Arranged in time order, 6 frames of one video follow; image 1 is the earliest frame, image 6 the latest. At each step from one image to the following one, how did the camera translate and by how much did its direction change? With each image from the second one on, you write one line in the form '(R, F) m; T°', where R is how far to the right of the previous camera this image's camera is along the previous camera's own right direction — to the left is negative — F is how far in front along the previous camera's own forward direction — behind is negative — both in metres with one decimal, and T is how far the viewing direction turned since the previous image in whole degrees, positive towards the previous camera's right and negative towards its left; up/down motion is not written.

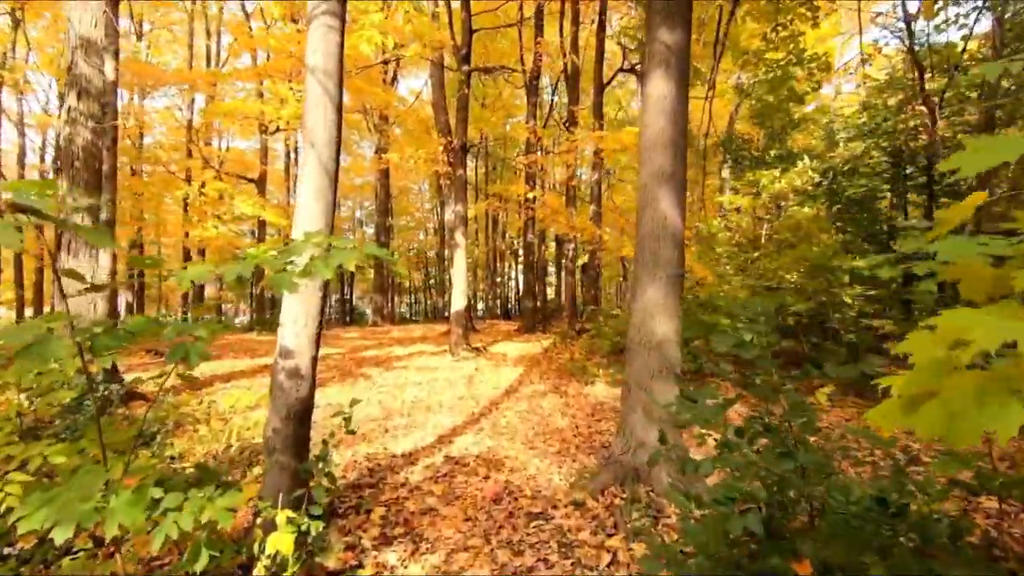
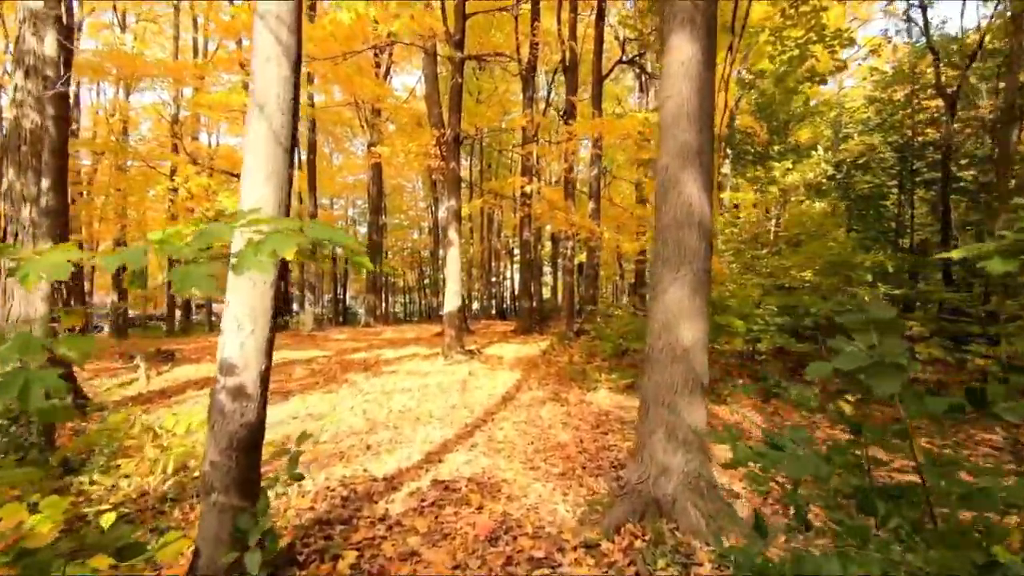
(0.0, +0.7) m; +1°
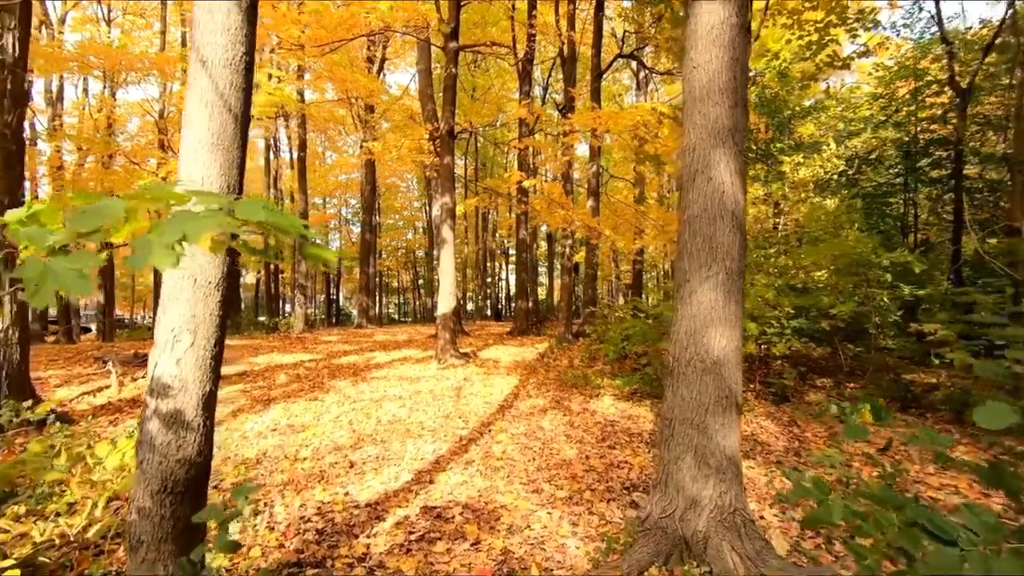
(0.0, +0.5) m; +1°
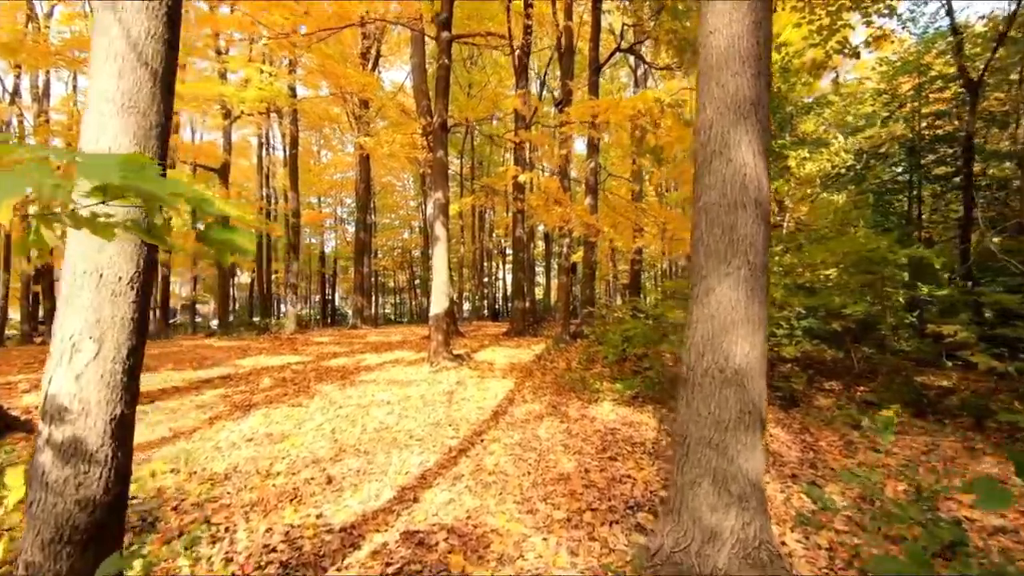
(0.0, +0.4) m; 0°
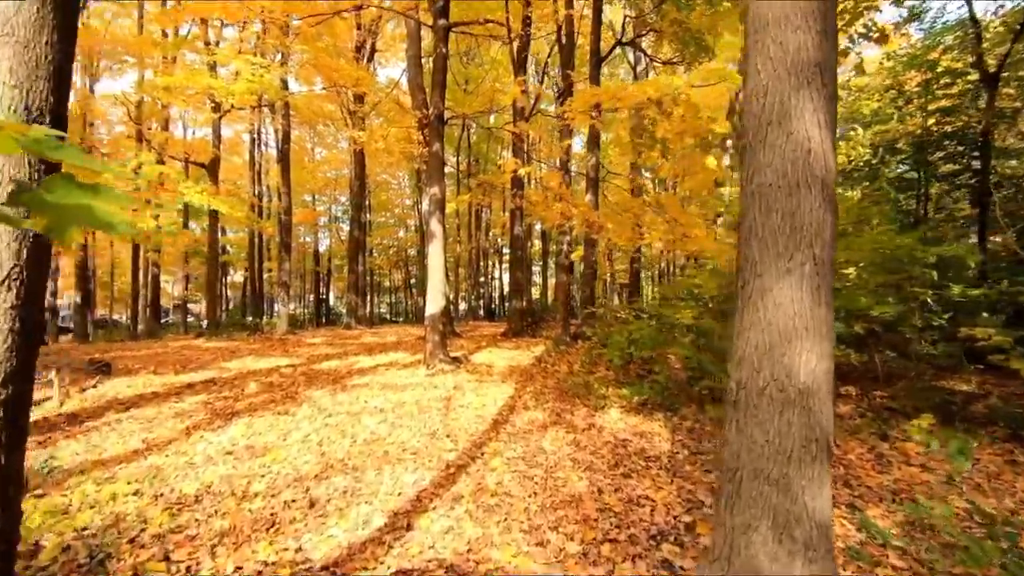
(-0.1, +0.5) m; 0°
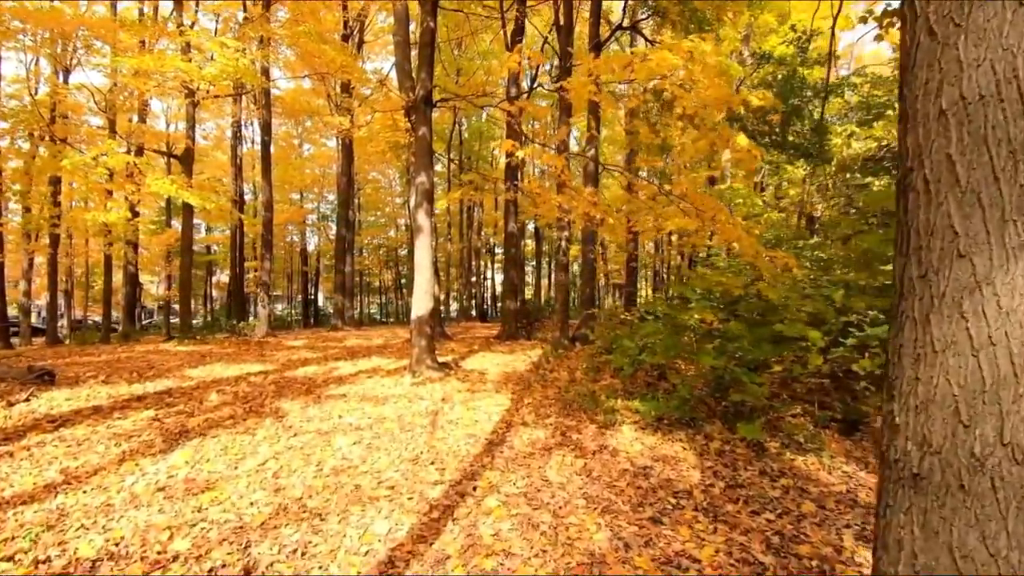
(-0.1, +1.0) m; +1°
